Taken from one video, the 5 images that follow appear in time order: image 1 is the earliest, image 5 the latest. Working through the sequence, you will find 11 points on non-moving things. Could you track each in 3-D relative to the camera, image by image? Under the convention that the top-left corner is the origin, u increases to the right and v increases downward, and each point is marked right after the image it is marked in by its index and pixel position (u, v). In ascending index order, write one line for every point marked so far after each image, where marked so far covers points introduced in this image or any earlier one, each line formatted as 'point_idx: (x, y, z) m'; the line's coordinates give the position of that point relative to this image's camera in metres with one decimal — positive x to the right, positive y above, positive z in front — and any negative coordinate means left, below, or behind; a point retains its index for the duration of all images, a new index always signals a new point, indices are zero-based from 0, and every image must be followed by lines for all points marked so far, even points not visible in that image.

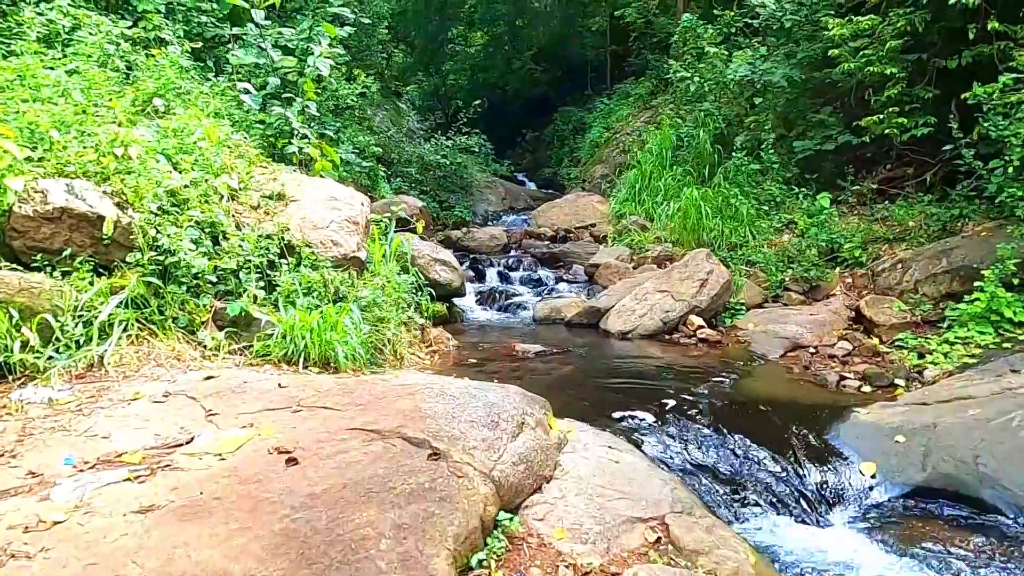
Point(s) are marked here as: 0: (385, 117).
0: (-2.8, +3.8, +14.3) m
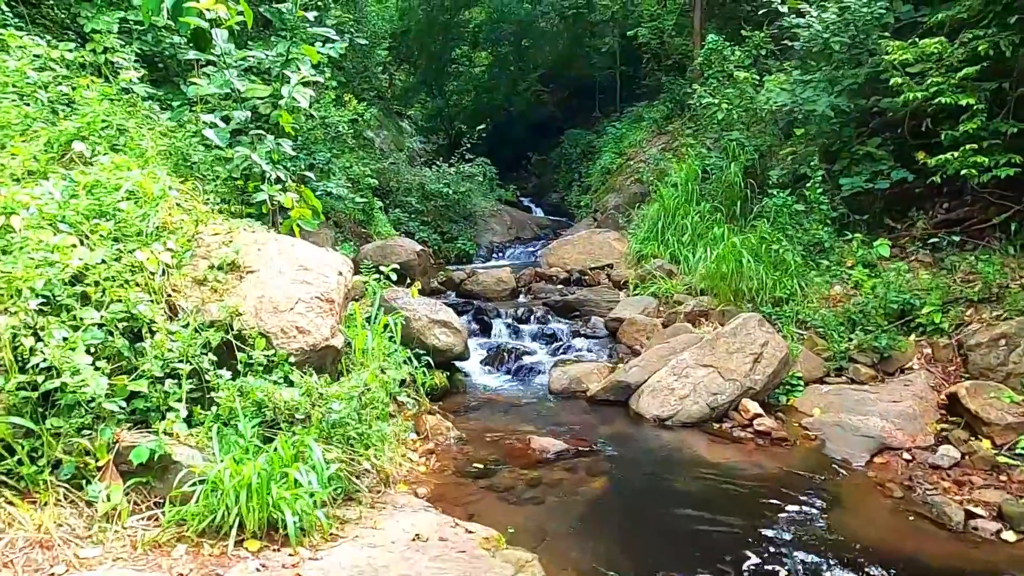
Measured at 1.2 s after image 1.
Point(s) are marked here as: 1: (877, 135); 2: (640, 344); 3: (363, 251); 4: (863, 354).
0: (-2.7, +3.0, +13.5) m
1: (+4.3, +1.8, +7.7) m
2: (+1.2, -0.5, +6.4) m
3: (-1.7, +0.4, +7.3) m
4: (+2.8, -0.5, +5.2) m
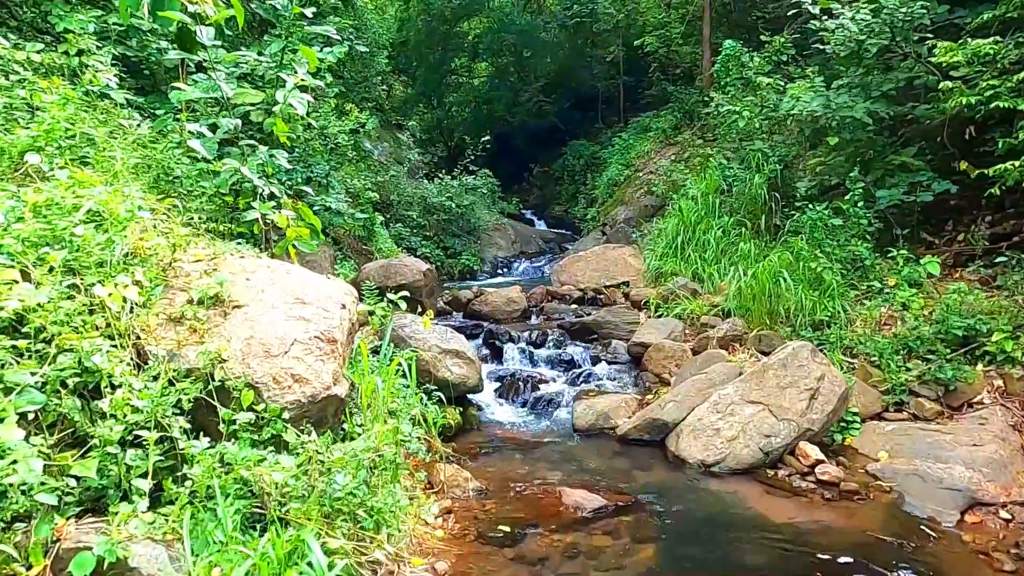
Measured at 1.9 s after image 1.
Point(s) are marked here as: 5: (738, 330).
0: (-2.6, +2.6, +13.0) m
1: (+4.4, +1.6, +7.2) m
2: (+1.4, -0.8, +5.8) m
3: (-1.5, +0.2, +6.8) m
4: (+3.0, -0.7, +4.7) m
5: (+2.1, -0.4, +6.0) m
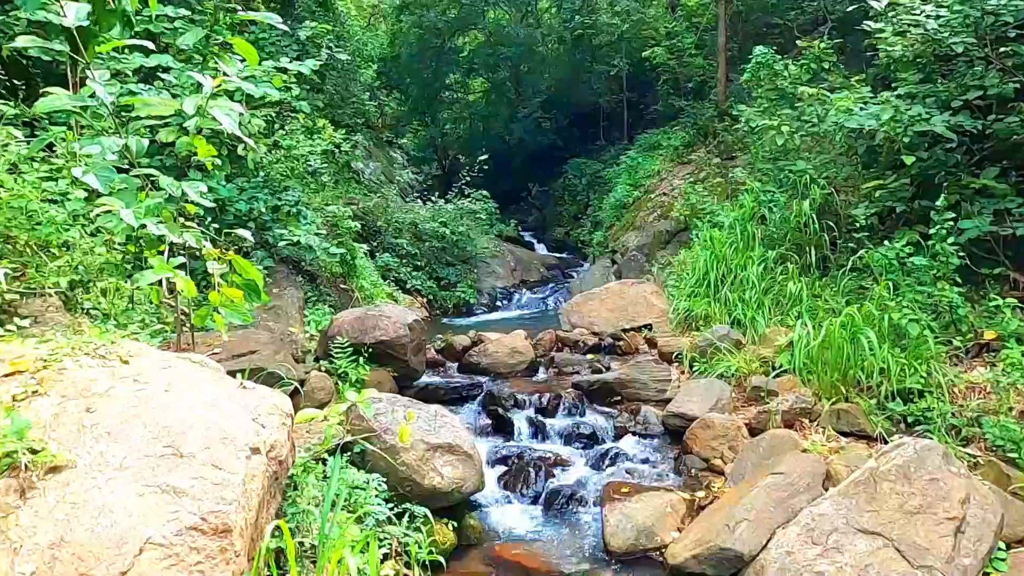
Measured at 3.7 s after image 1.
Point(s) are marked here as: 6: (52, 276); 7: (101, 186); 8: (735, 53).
0: (-2.6, +2.0, +11.8) m
1: (+4.4, +1.1, +6.0) m
2: (+1.5, -1.2, +4.6) m
3: (-1.5, -0.3, +5.5) m
4: (+3.0, -1.1, +3.4) m
5: (+2.1, -0.8, +4.7) m
6: (-1.9, 0.0, +2.6) m
7: (-1.7, +0.4, +2.6) m
8: (+4.4, +4.6, +13.0) m
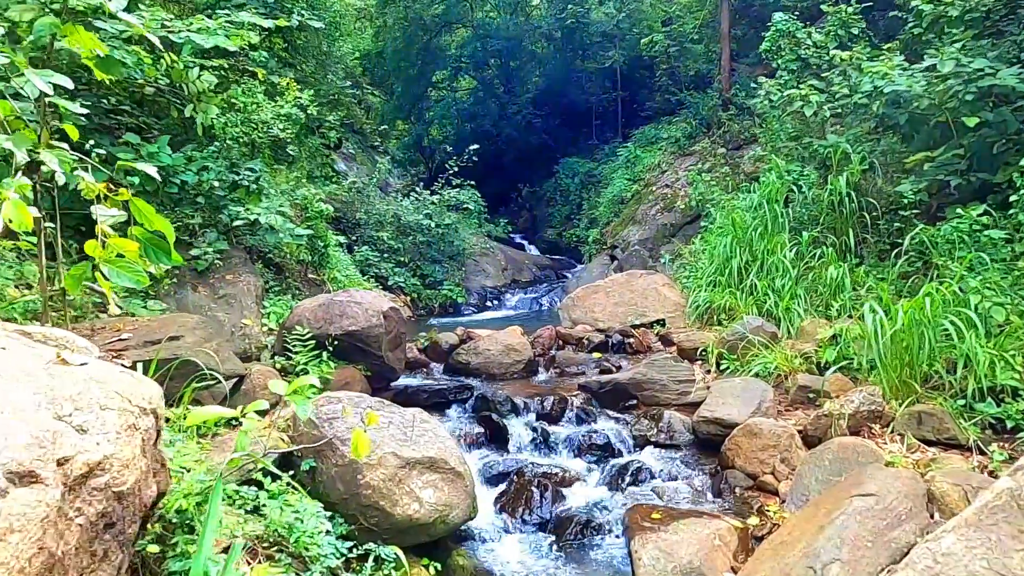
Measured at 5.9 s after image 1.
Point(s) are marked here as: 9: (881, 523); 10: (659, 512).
0: (-2.7, +2.0, +10.8) m
1: (+4.4, +1.3, +5.2) m
2: (+1.4, -1.0, +3.7) m
3: (-1.5, -0.2, +4.6) m
4: (+3.0, -0.9, +2.6) m
5: (+2.1, -0.7, +3.8) m
6: (-1.8, +0.2, +1.7) m
7: (-1.7, +0.6, +1.7) m
8: (+4.2, +4.7, +12.2) m
9: (+1.5, -1.0, +2.7) m
10: (+0.8, -1.2, +3.5) m
